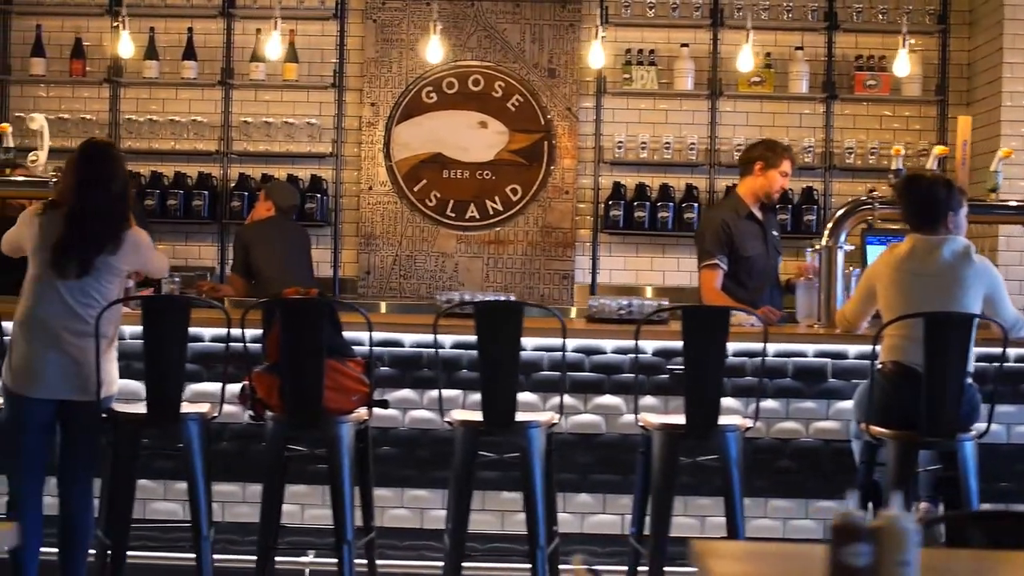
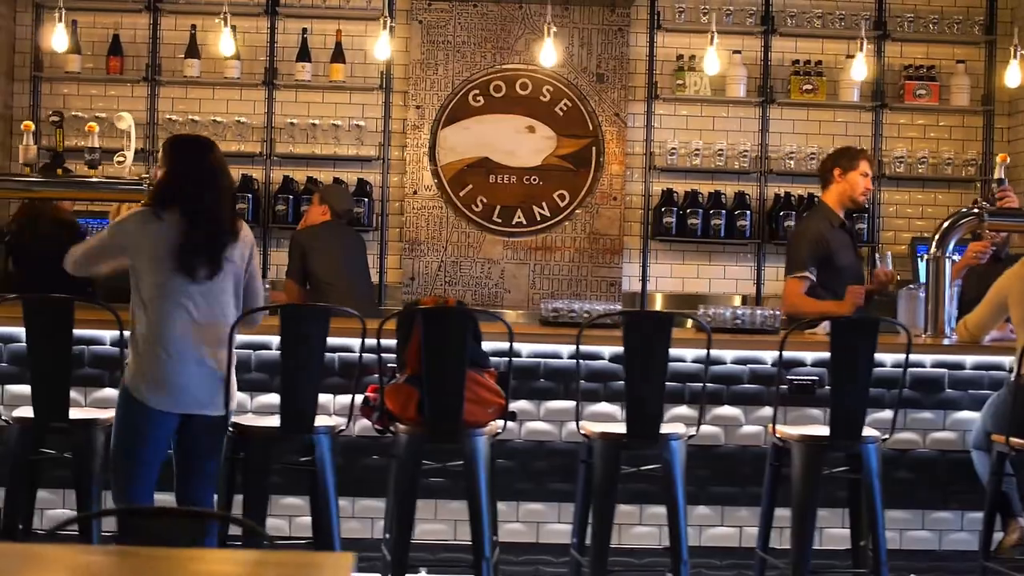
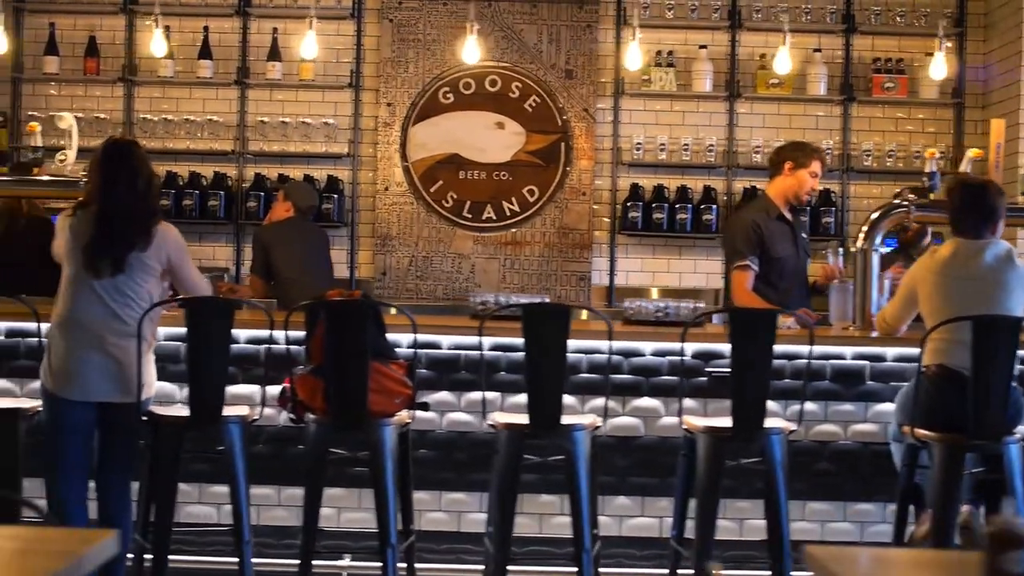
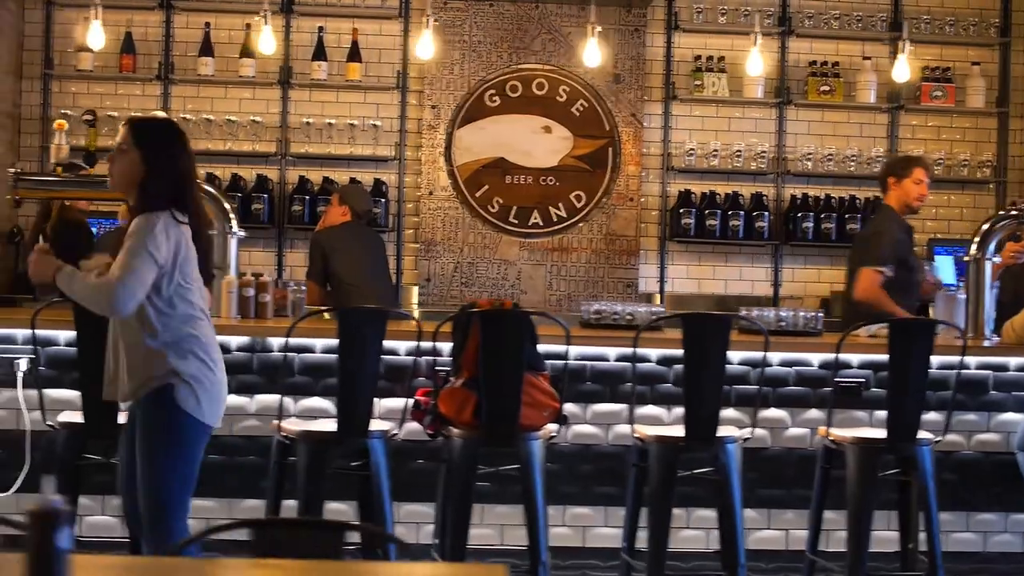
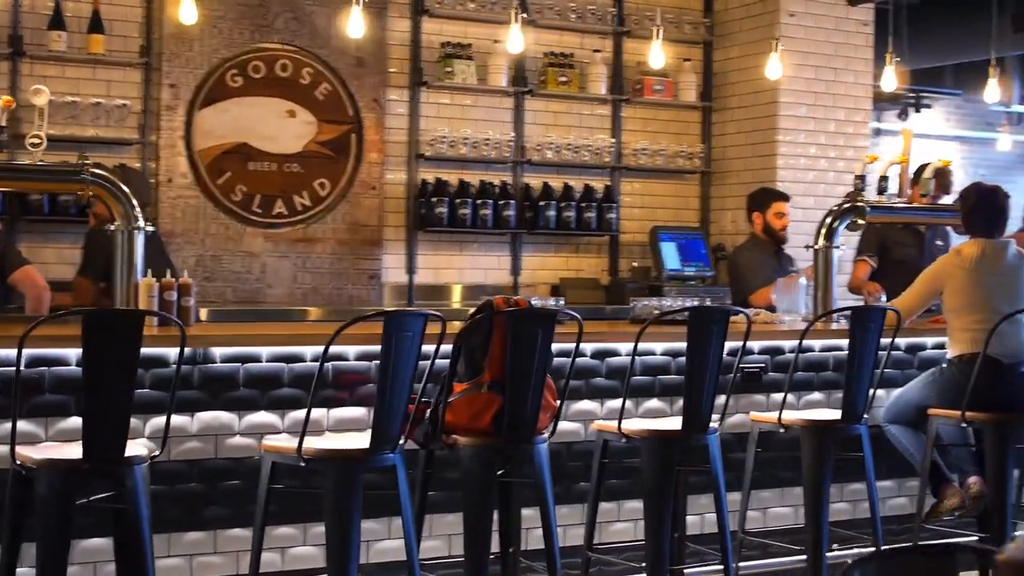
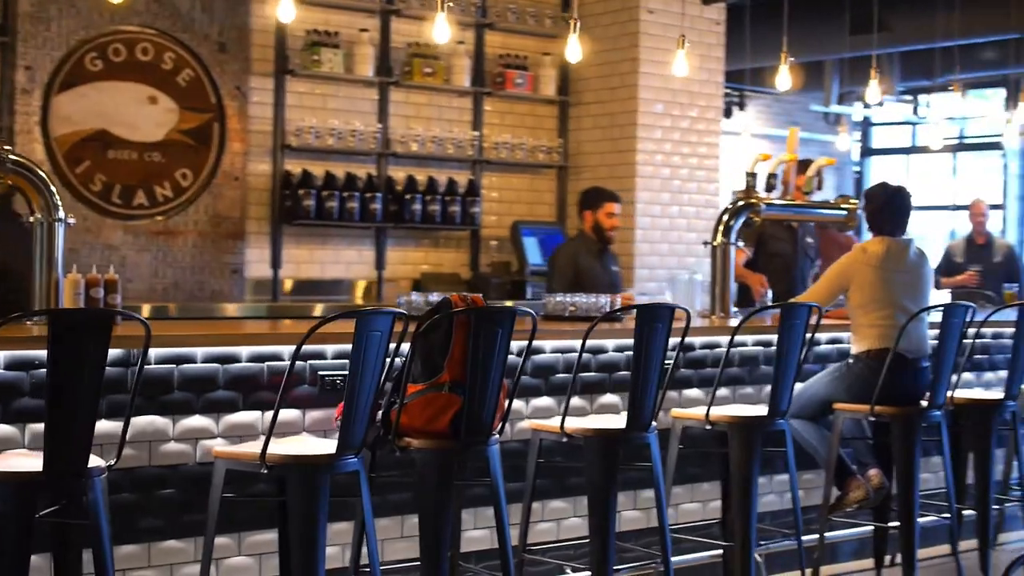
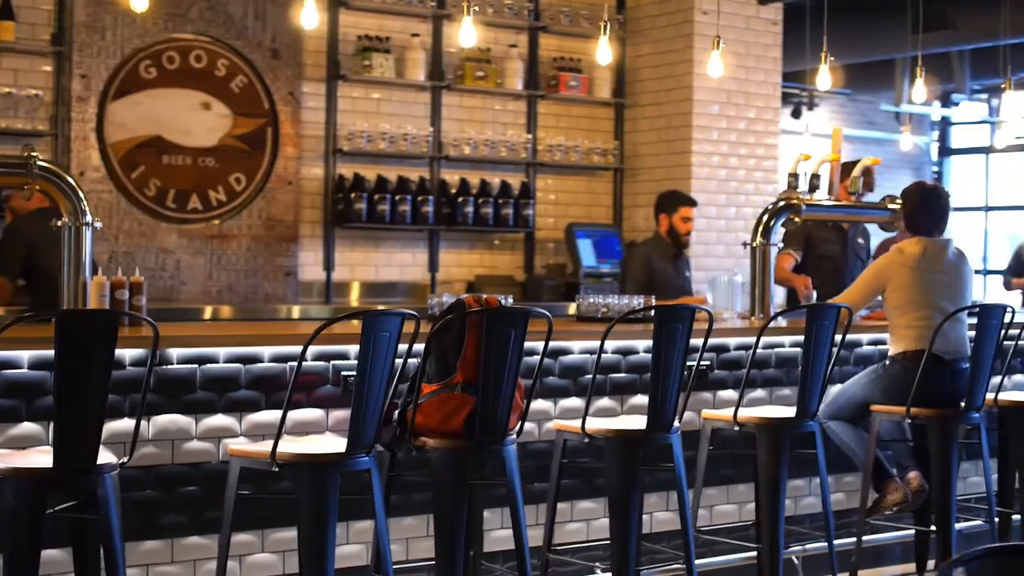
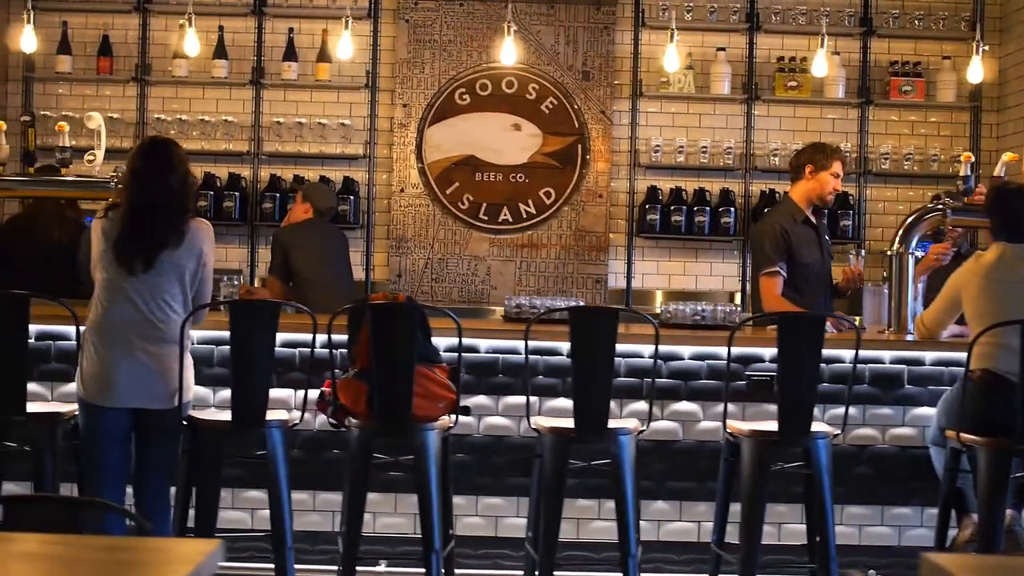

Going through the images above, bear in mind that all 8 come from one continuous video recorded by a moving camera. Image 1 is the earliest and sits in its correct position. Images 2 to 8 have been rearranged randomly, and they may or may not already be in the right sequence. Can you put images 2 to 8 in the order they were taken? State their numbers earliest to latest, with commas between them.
3, 8, 2, 4, 5, 7, 6
